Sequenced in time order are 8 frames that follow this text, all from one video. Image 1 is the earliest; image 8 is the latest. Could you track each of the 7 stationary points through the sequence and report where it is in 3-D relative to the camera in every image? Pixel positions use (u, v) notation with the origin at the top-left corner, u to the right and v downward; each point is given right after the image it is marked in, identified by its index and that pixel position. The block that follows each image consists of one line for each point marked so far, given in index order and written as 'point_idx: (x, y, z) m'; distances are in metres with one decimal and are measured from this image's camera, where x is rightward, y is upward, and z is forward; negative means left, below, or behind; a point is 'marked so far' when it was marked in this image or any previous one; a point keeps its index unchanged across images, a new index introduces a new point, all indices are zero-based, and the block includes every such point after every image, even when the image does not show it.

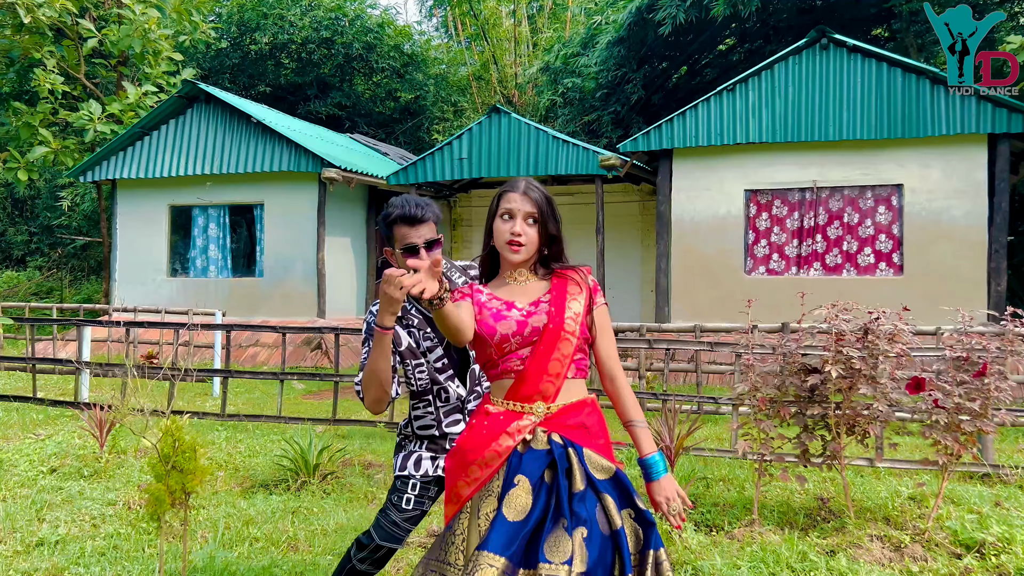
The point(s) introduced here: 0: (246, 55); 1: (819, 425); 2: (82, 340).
0: (-4.9, +4.3, +16.4) m
1: (+1.2, -0.5, +3.5) m
2: (-3.2, -0.4, +6.6) m
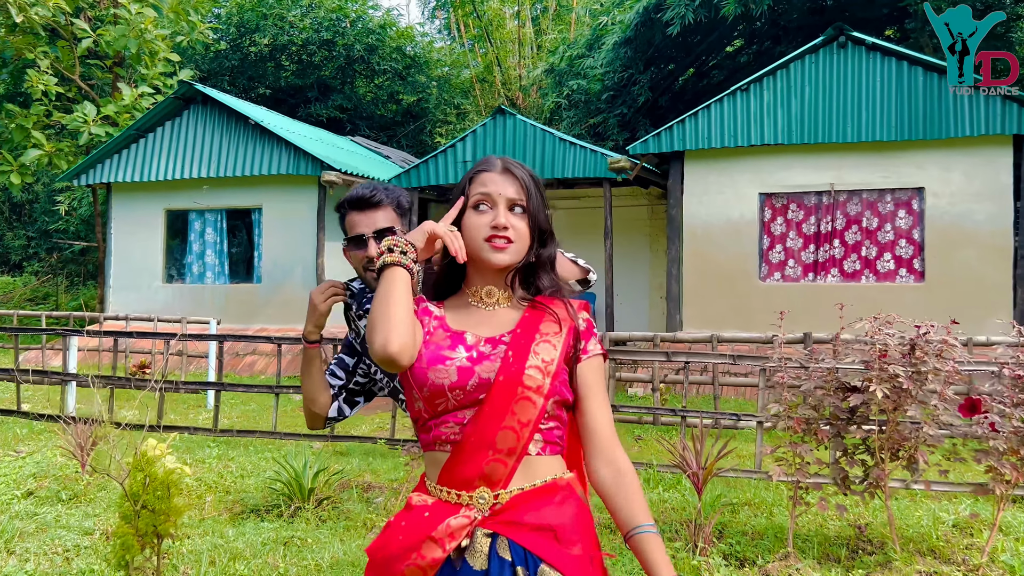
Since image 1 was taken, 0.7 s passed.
0: (-4.9, +4.2, +16.1) m
1: (+1.3, -0.6, +3.2) m
2: (-3.1, -0.4, +6.3) m
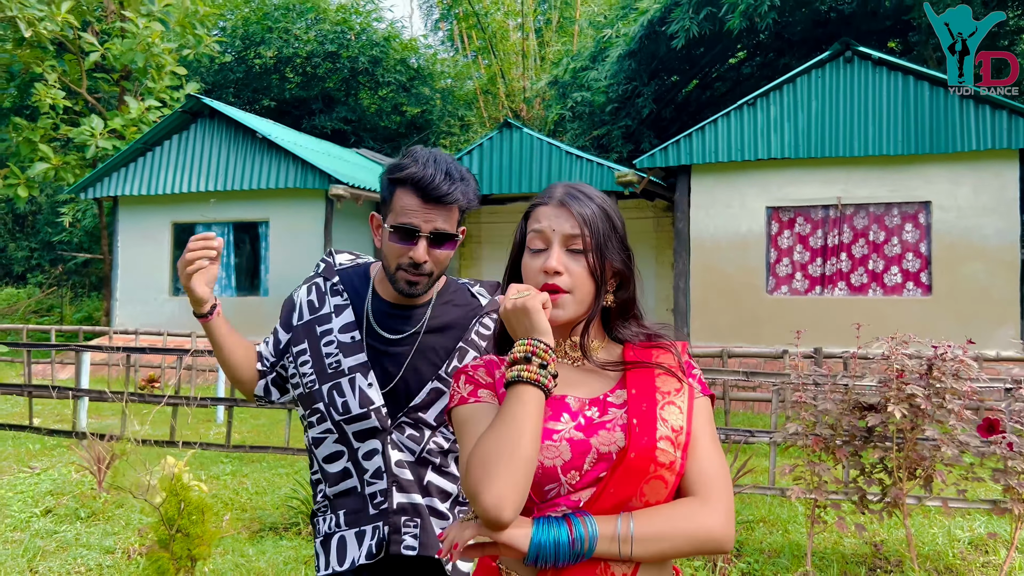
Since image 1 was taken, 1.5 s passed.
0: (-4.8, +4.0, +16.2) m
1: (+1.3, -0.6, +3.2) m
2: (-3.1, -0.6, +6.3) m
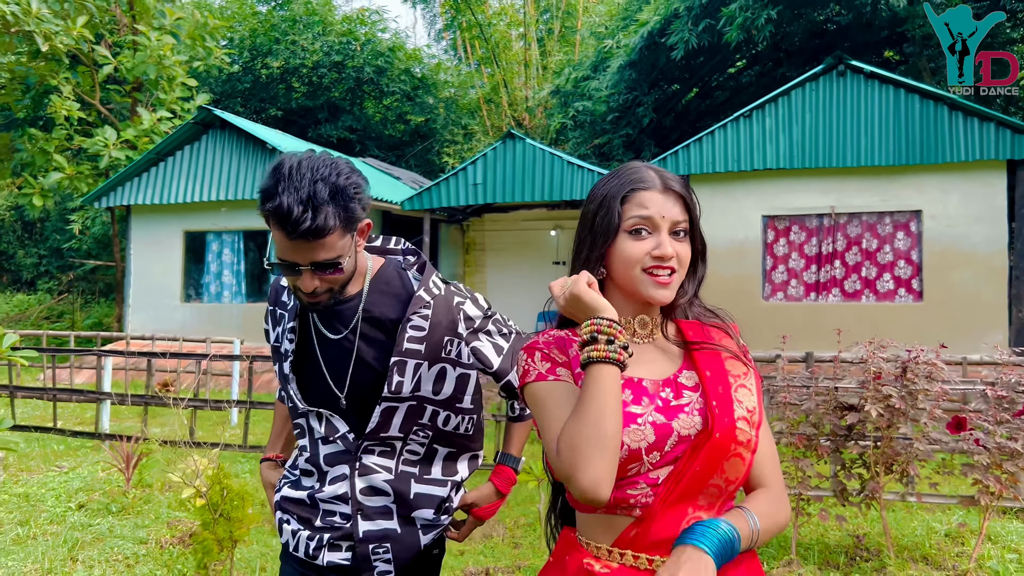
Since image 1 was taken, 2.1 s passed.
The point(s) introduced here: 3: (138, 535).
0: (-4.7, +3.9, +16.5) m
1: (+1.3, -0.7, +3.4) m
2: (-3.0, -0.6, +6.6) m
3: (-1.6, -1.0, +3.7) m
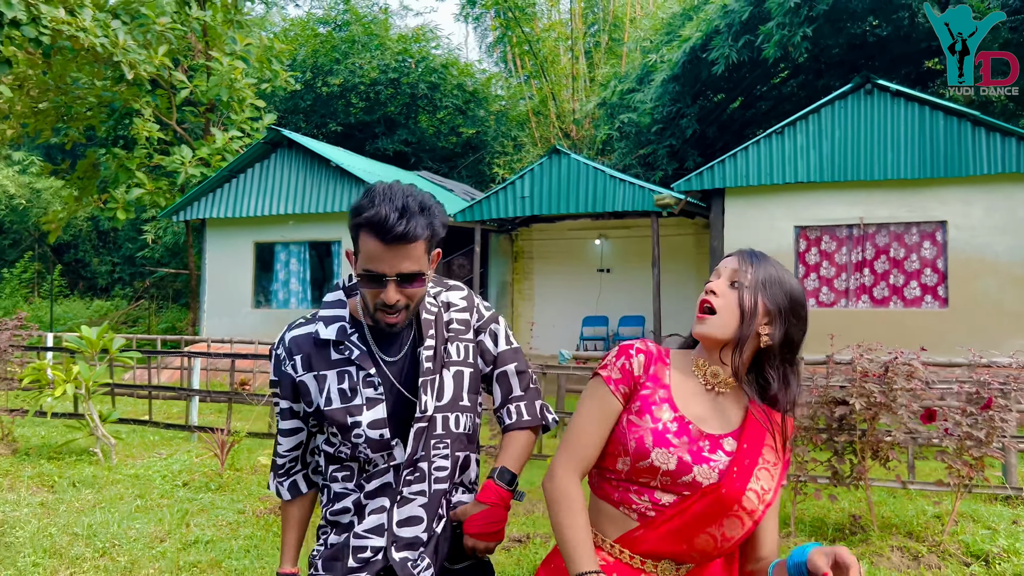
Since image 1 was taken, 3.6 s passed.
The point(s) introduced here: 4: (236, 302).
0: (-3.8, +3.8, +17.4) m
1: (+1.5, -0.7, +4.0) m
2: (-2.7, -0.7, +7.4) m
3: (-1.4, -1.1, +4.5) m
4: (-3.7, -0.2, +11.8) m
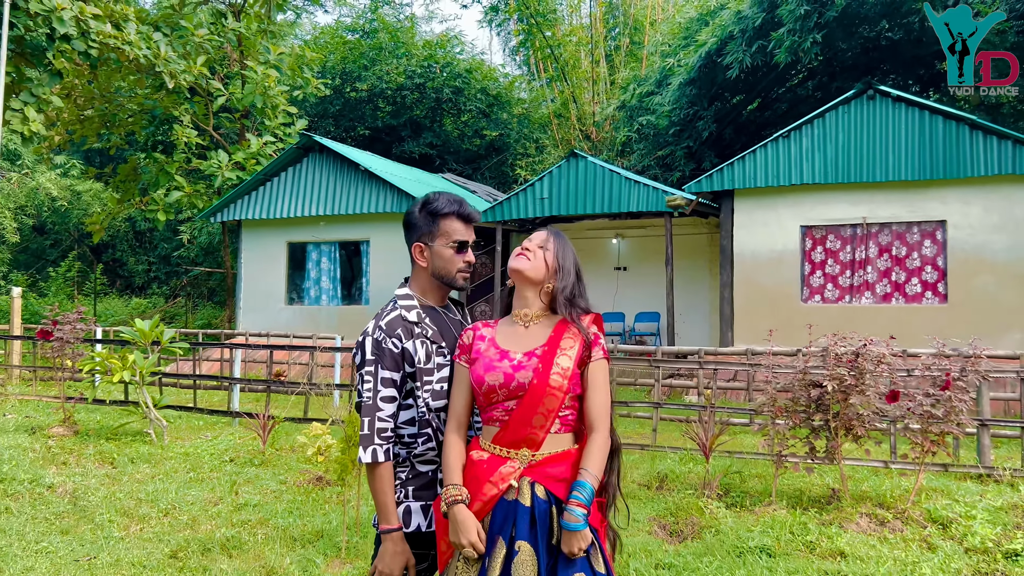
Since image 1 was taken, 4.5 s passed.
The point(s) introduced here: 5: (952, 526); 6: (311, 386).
0: (-3.4, +3.8, +18.0) m
1: (+1.6, -0.7, +4.4) m
2: (-2.5, -0.7, +8.0) m
3: (-1.3, -1.1, +5.0) m
4: (-3.4, -0.2, +12.5) m
5: (+2.0, -1.1, +4.0) m
6: (-1.6, -0.8, +7.1) m
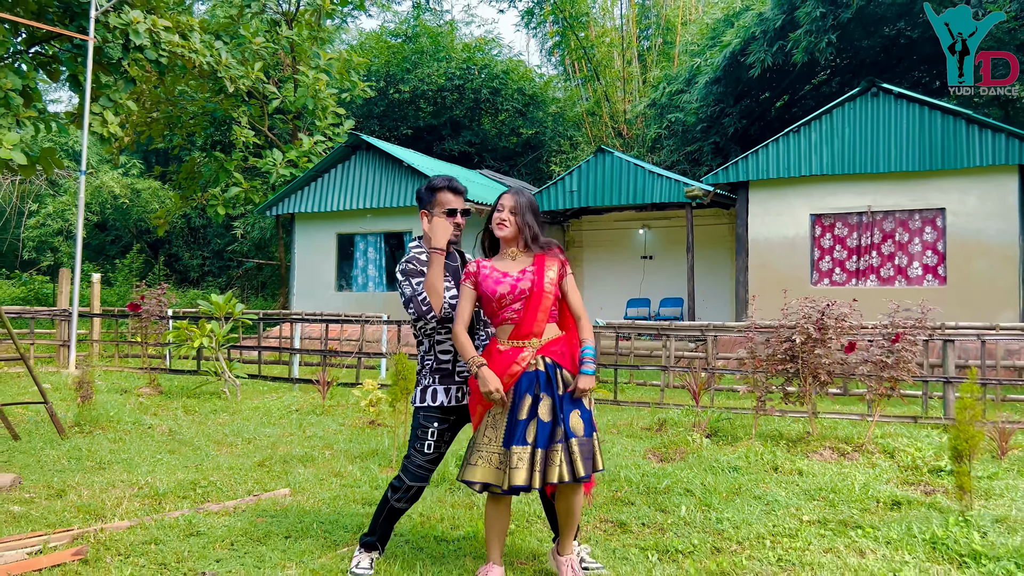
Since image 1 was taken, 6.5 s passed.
0: (-2.6, +4.0, +19.0) m
1: (+1.7, -0.5, +5.3) m
2: (-2.2, -0.5, +8.9) m
3: (-1.2, -0.9, +5.9) m
4: (-2.9, 0.0, +13.5) m
5: (+2.1, -0.9, +4.8) m
6: (-1.4, -0.6, +8.1) m
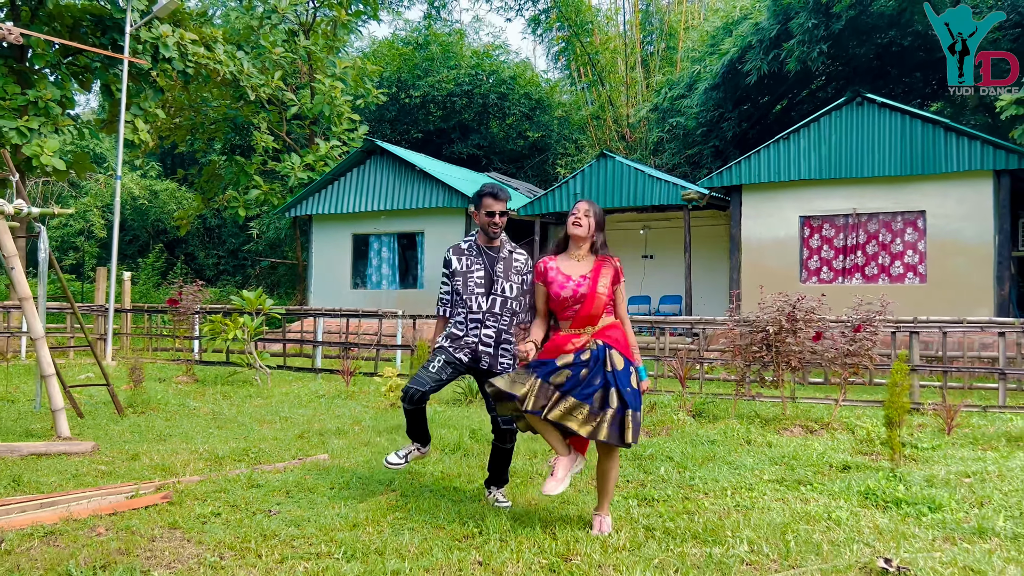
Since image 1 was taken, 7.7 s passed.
0: (-2.5, +4.0, +19.7) m
1: (+1.7, -0.5, +5.9) m
2: (-2.2, -0.4, +9.6) m
3: (-1.1, -0.9, +6.6) m
4: (-2.8, +0.1, +14.2) m
5: (+2.1, -0.9, +5.4) m
6: (-1.3, -0.6, +8.8) m
